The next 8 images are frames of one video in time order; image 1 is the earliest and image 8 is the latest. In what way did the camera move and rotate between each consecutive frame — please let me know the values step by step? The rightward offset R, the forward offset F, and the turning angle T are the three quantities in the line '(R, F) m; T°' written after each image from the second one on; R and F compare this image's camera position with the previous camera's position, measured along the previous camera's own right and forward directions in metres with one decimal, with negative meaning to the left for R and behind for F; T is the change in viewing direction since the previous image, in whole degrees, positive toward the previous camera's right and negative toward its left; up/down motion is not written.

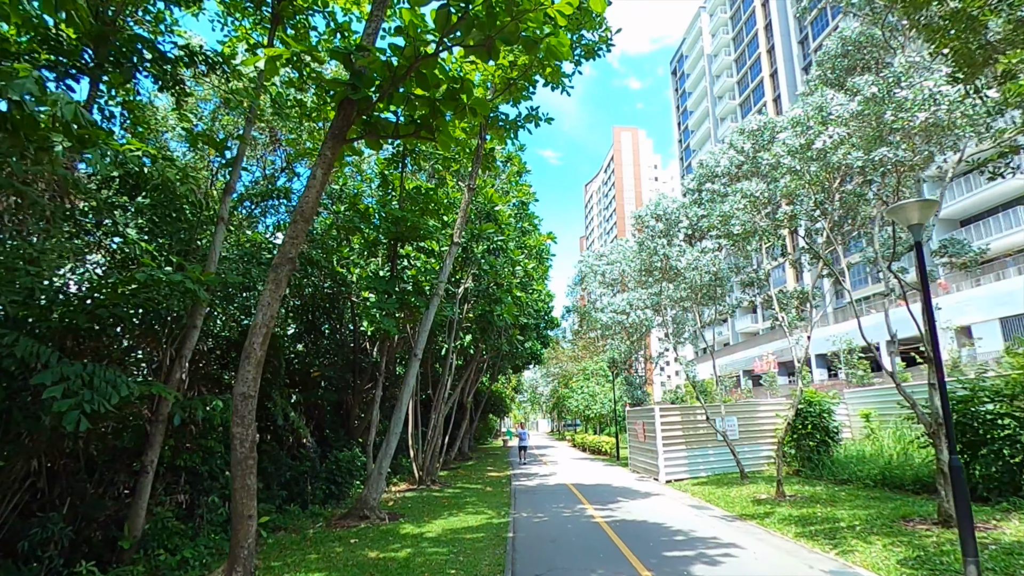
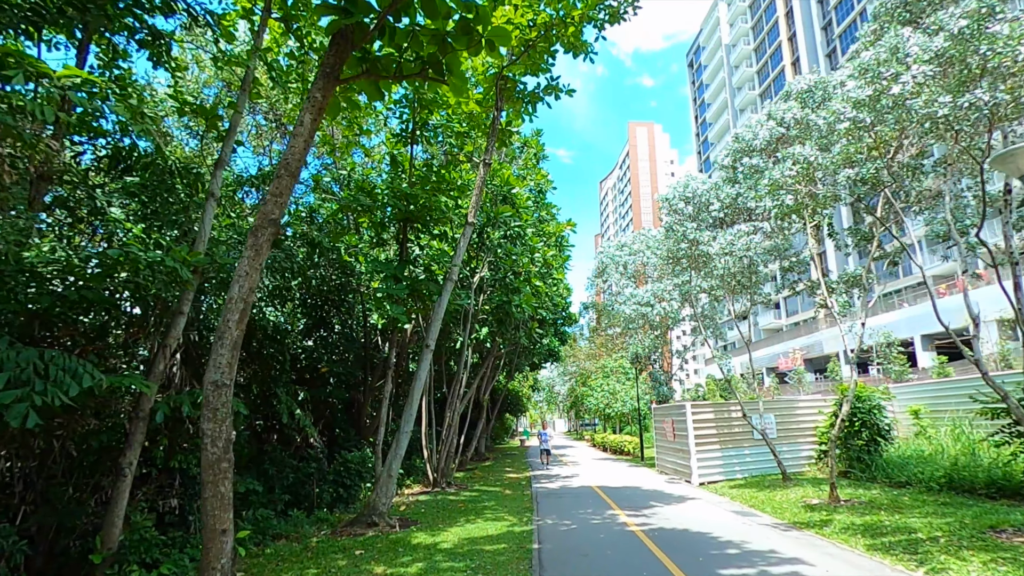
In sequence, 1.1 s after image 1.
(-0.1, +0.9) m; -2°
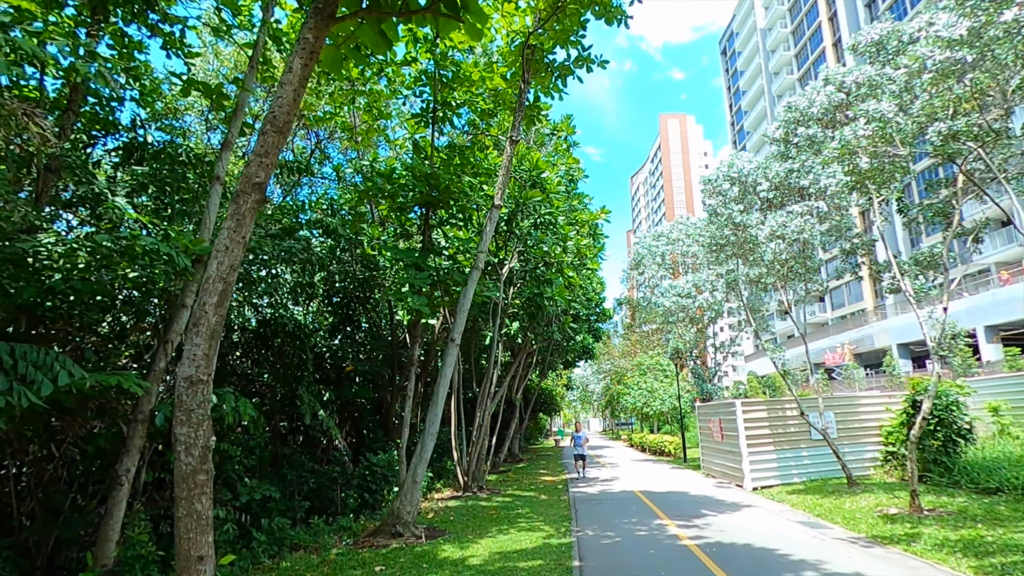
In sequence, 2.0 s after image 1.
(0.0, +0.8) m; -3°
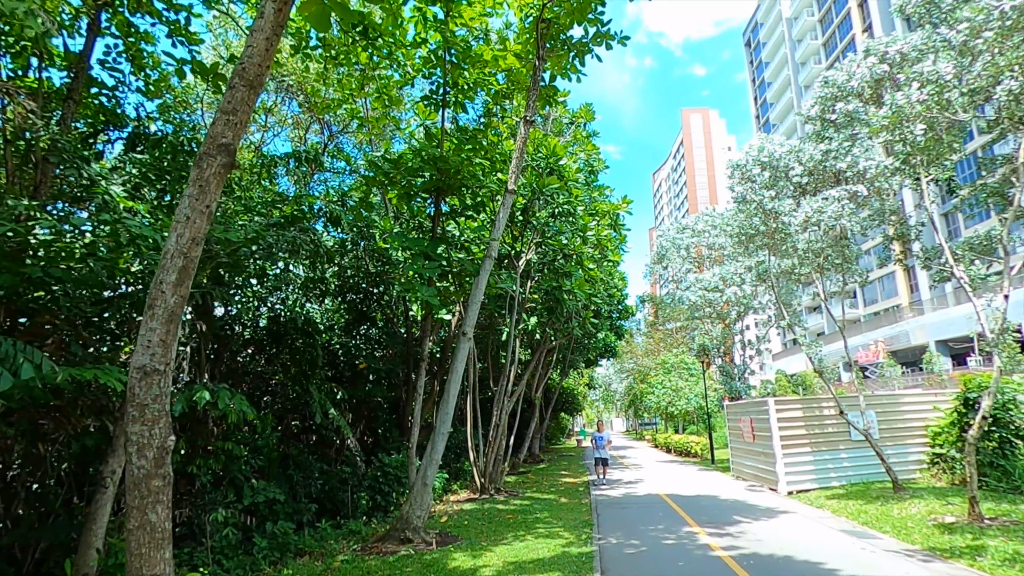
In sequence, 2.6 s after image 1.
(+0.1, +0.5) m; -2°
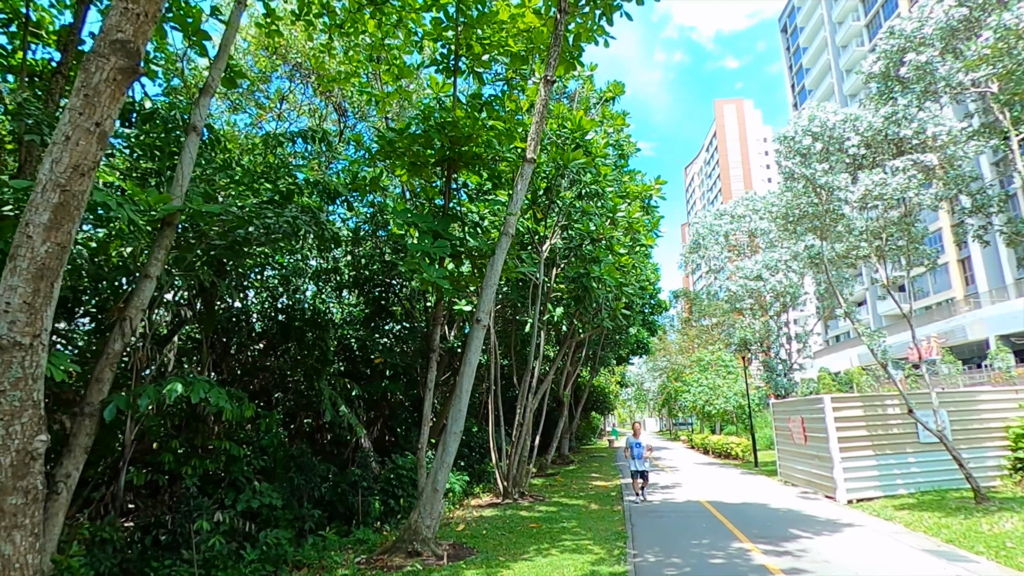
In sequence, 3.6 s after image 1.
(+0.1, +0.9) m; -3°
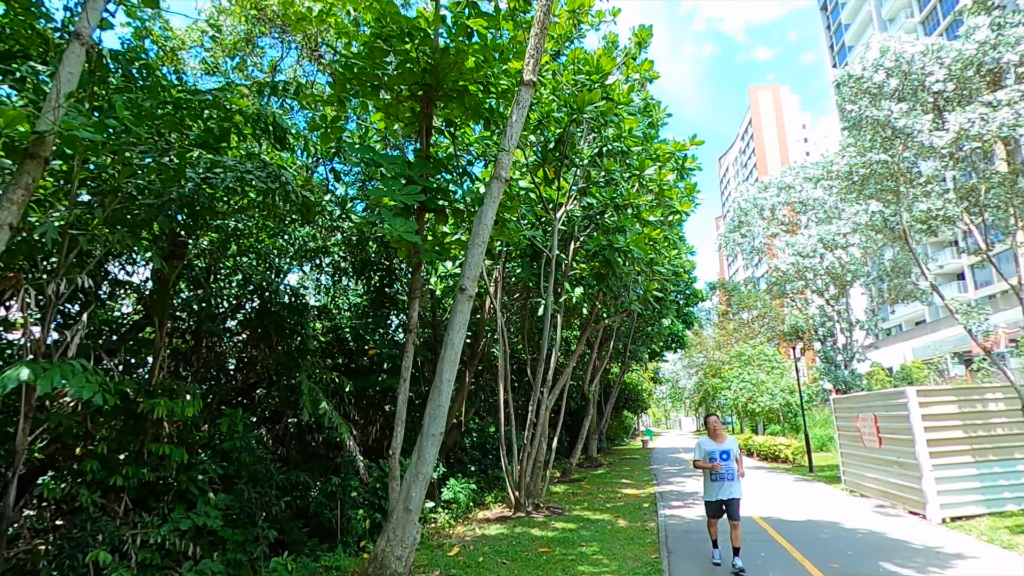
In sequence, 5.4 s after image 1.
(+0.4, +1.6) m; -3°
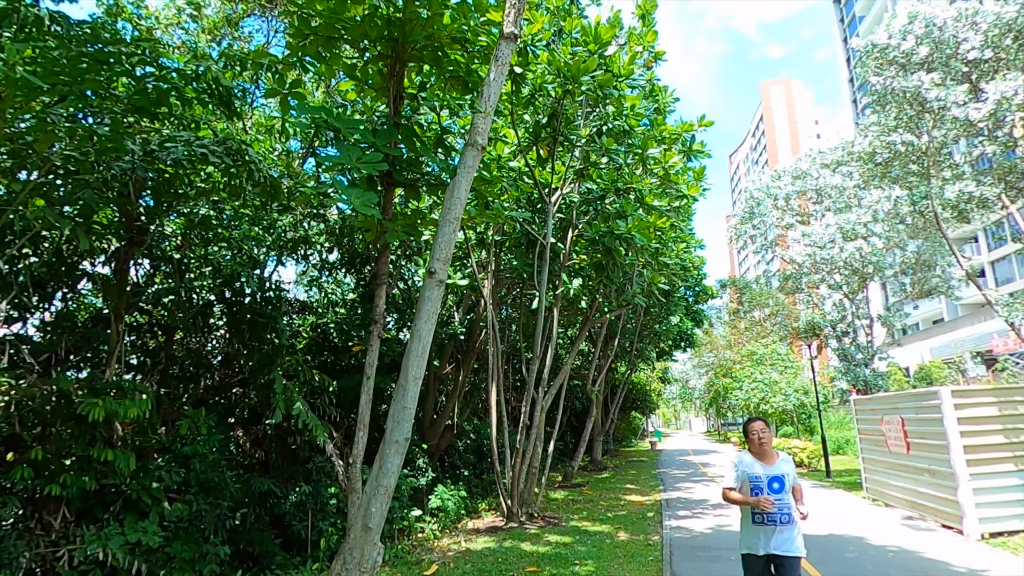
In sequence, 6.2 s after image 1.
(+0.3, +0.7) m; -1°
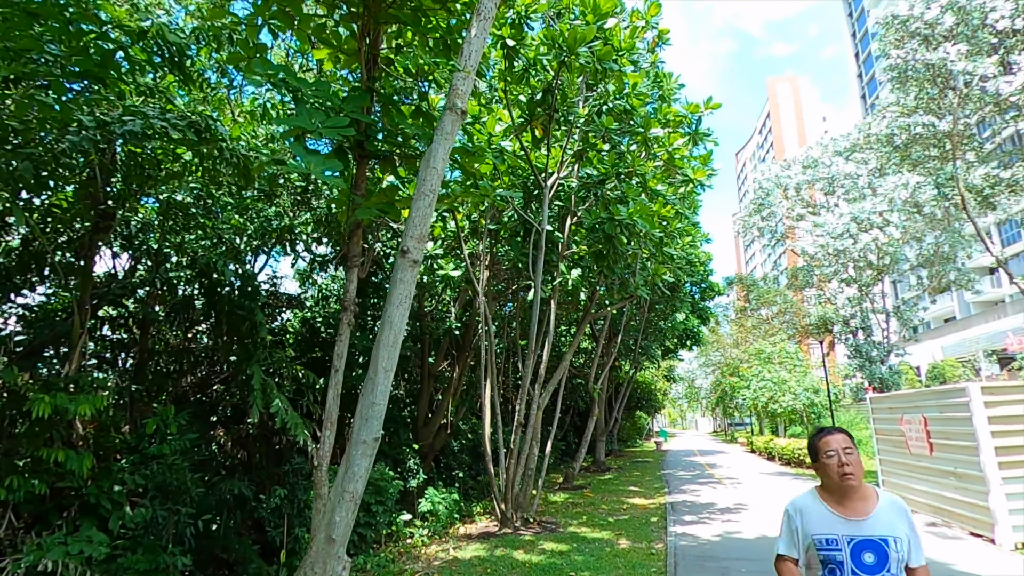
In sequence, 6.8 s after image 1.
(+0.2, +0.5) m; -1°
